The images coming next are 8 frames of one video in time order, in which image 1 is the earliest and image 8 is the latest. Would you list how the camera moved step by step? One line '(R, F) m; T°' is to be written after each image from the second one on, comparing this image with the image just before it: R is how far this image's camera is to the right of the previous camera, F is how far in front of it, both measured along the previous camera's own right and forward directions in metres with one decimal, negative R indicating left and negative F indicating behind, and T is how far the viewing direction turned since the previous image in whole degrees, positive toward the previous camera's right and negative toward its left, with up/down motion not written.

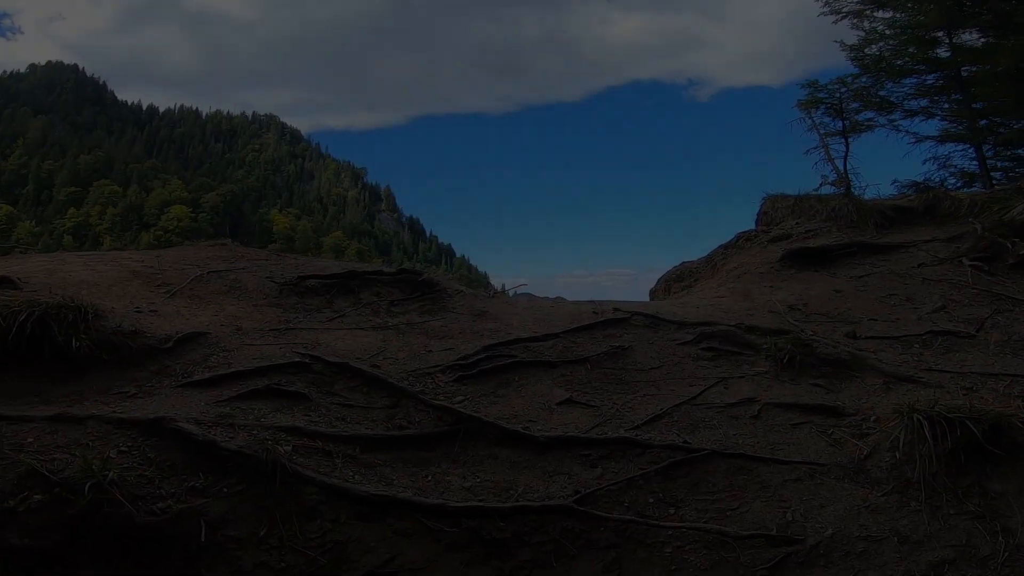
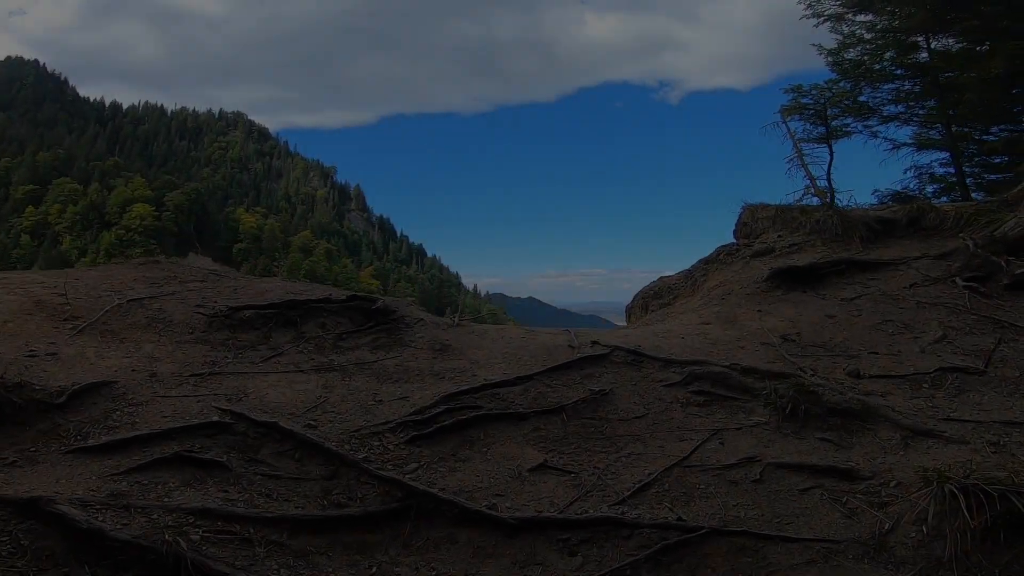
(+0.1, +0.8) m; +2°
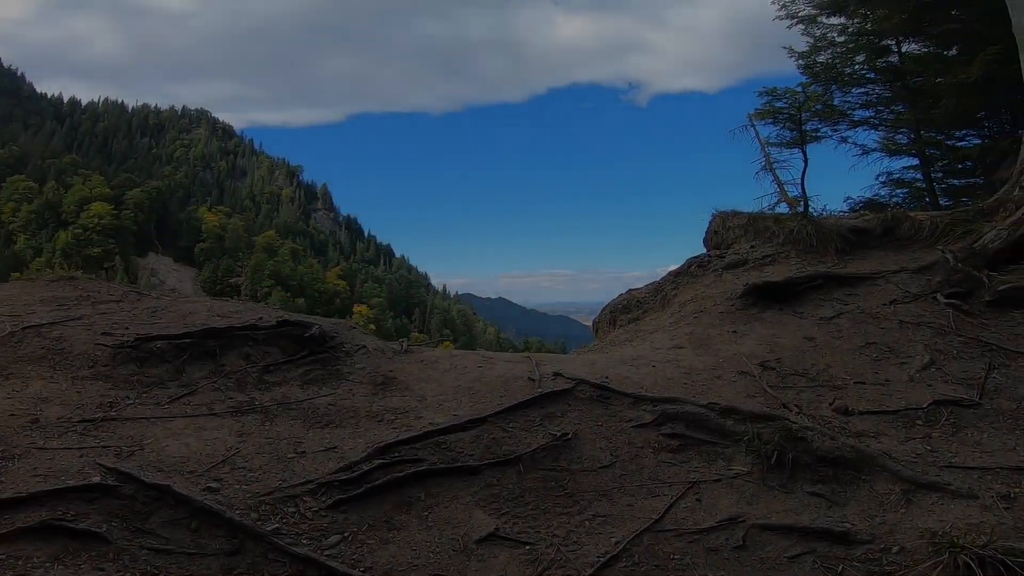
(+0.1, +0.7) m; +3°
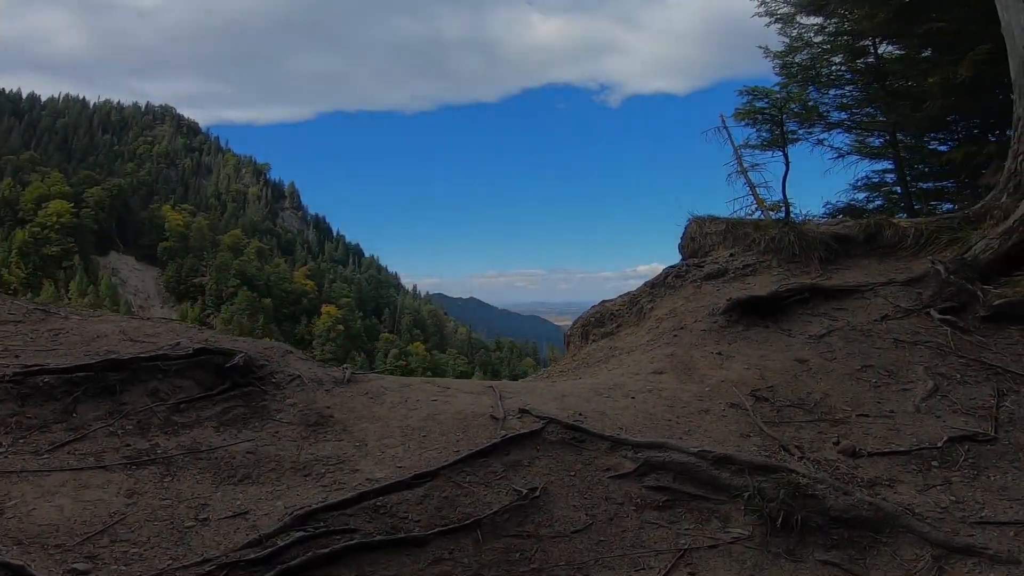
(+0.1, +0.8) m; +2°
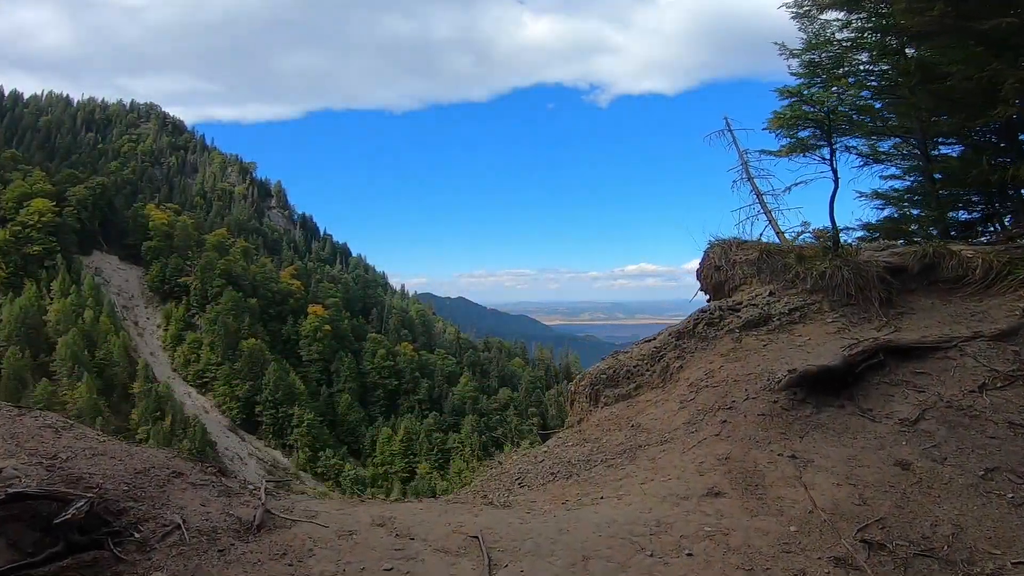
(0.0, +1.7) m; +1°
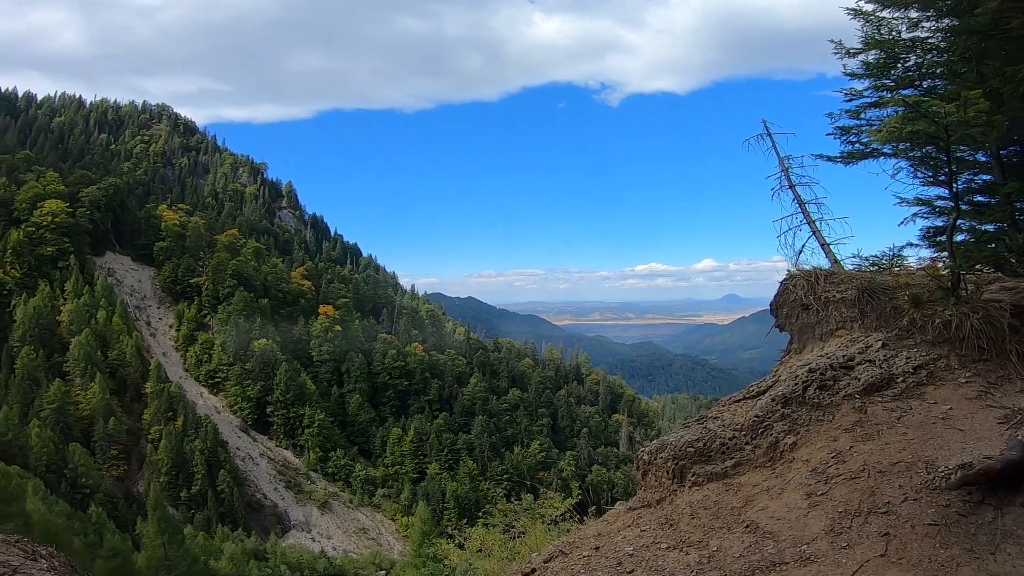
(-0.5, +1.1) m; -1°
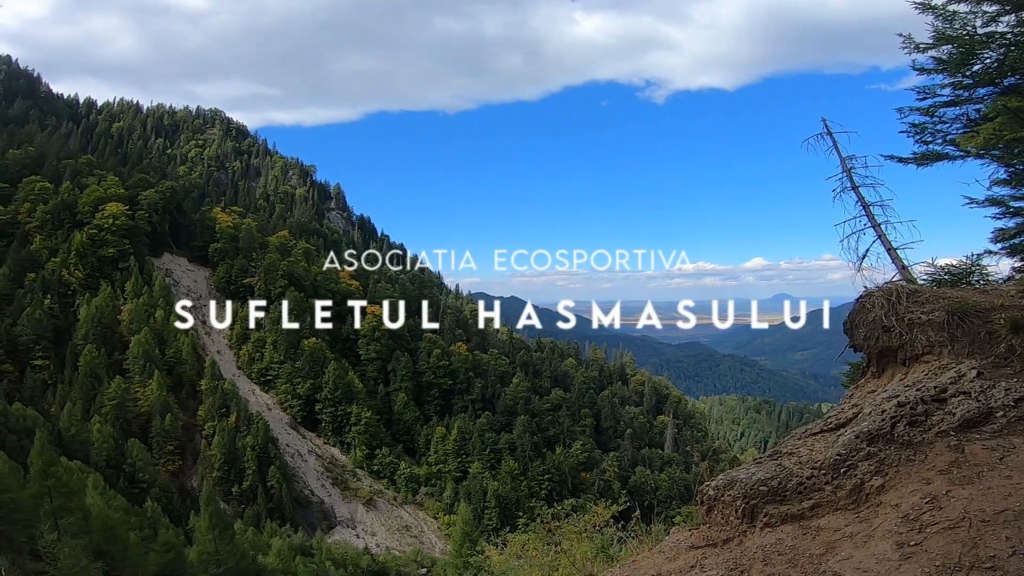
(-0.1, +0.4) m; -4°
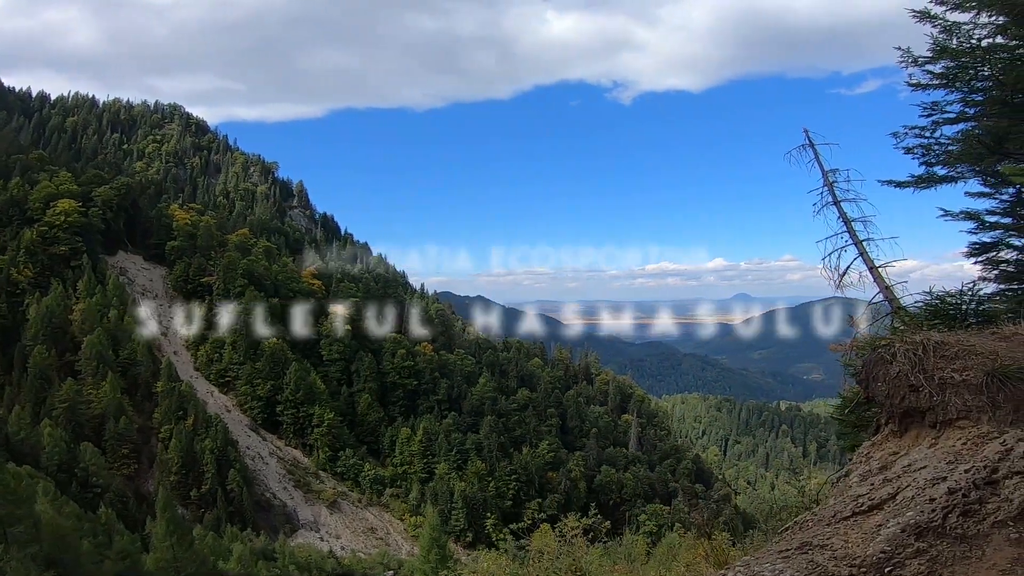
(-0.1, +0.8) m; +3°
